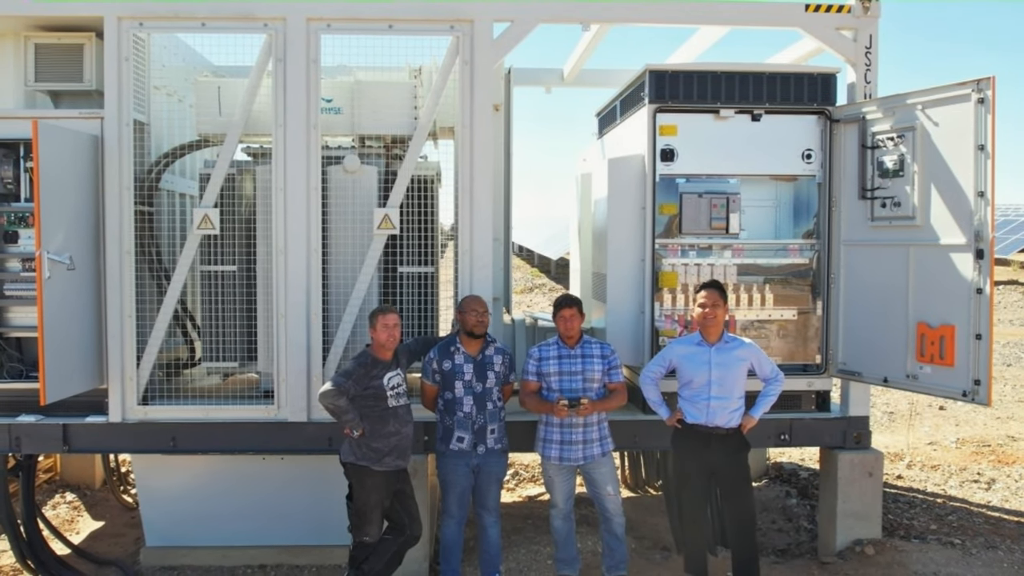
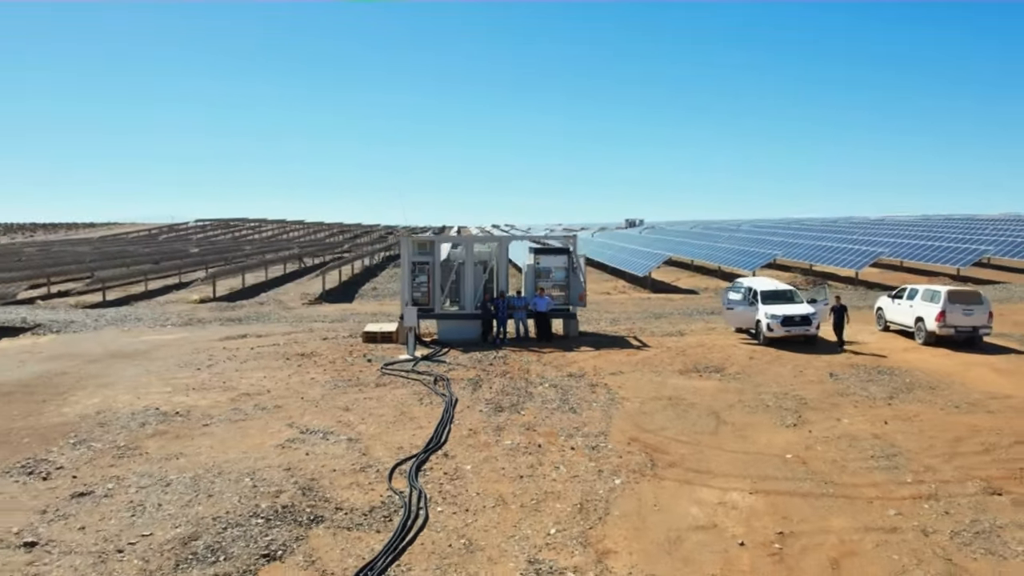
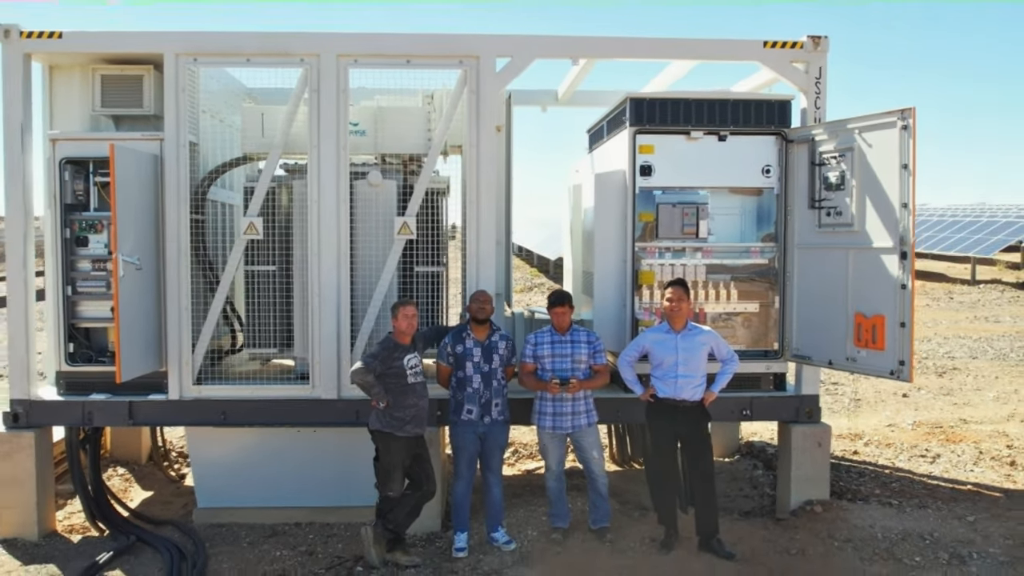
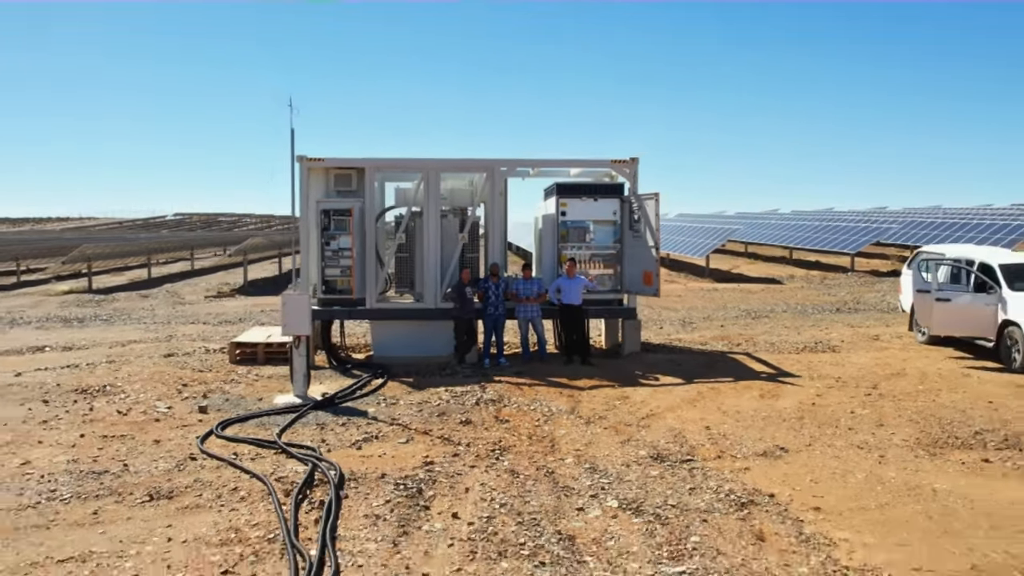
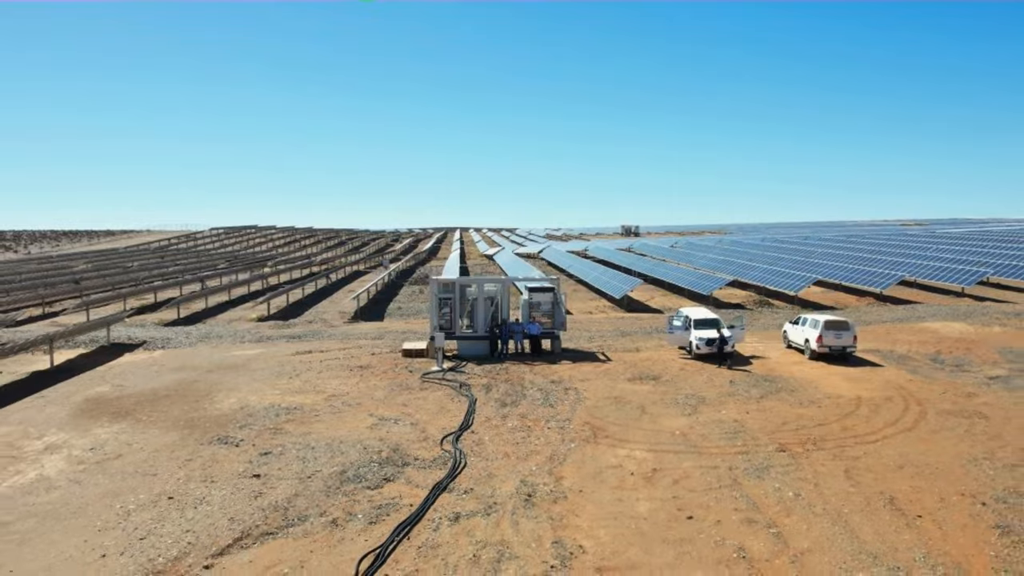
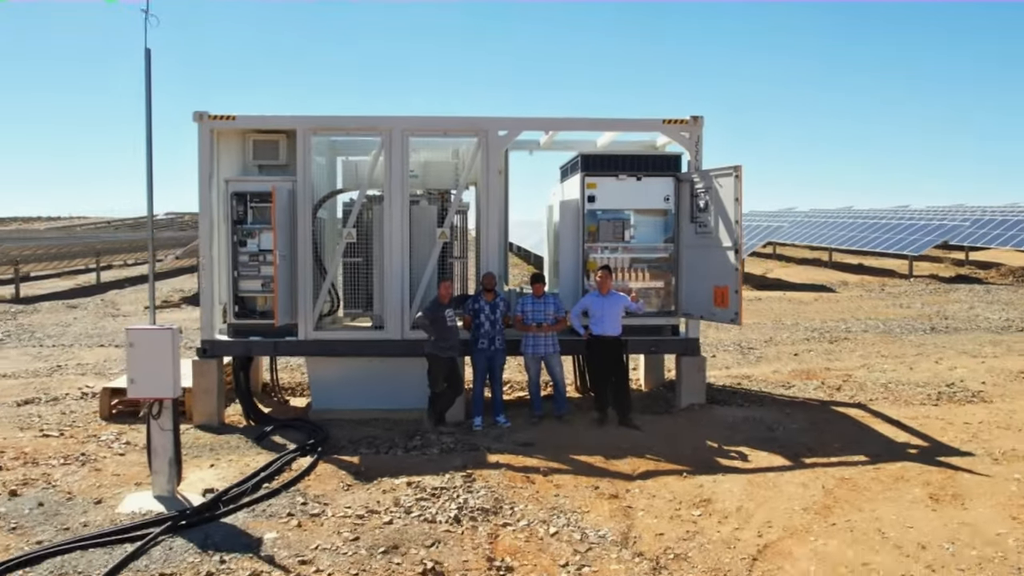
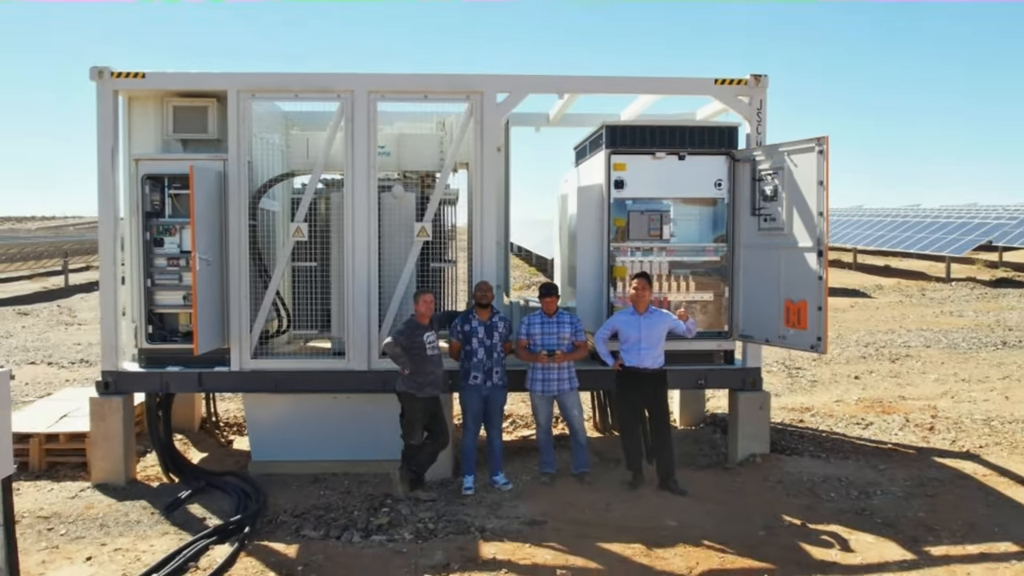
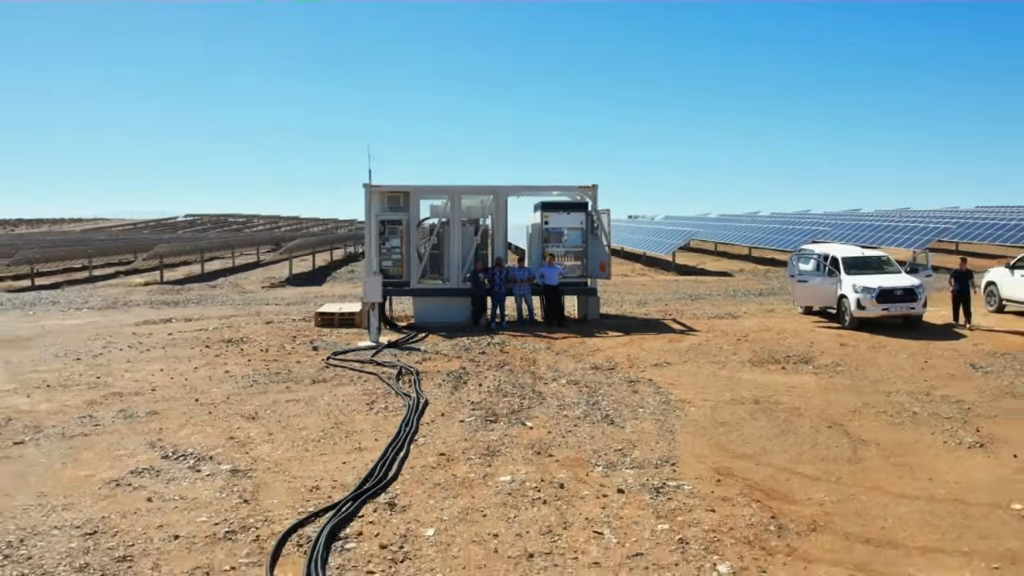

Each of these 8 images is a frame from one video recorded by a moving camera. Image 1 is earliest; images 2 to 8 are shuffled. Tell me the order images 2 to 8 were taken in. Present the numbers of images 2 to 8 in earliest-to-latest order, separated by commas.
3, 7, 6, 4, 8, 2, 5
